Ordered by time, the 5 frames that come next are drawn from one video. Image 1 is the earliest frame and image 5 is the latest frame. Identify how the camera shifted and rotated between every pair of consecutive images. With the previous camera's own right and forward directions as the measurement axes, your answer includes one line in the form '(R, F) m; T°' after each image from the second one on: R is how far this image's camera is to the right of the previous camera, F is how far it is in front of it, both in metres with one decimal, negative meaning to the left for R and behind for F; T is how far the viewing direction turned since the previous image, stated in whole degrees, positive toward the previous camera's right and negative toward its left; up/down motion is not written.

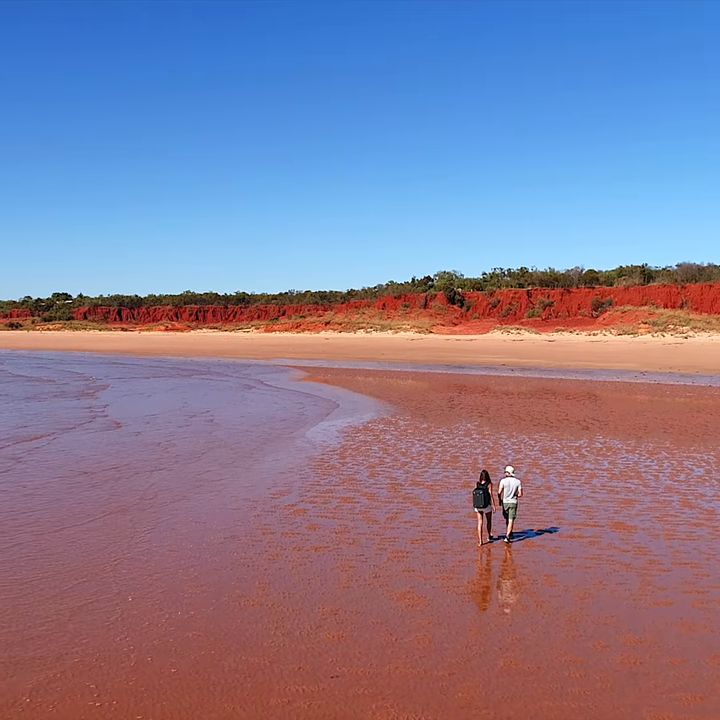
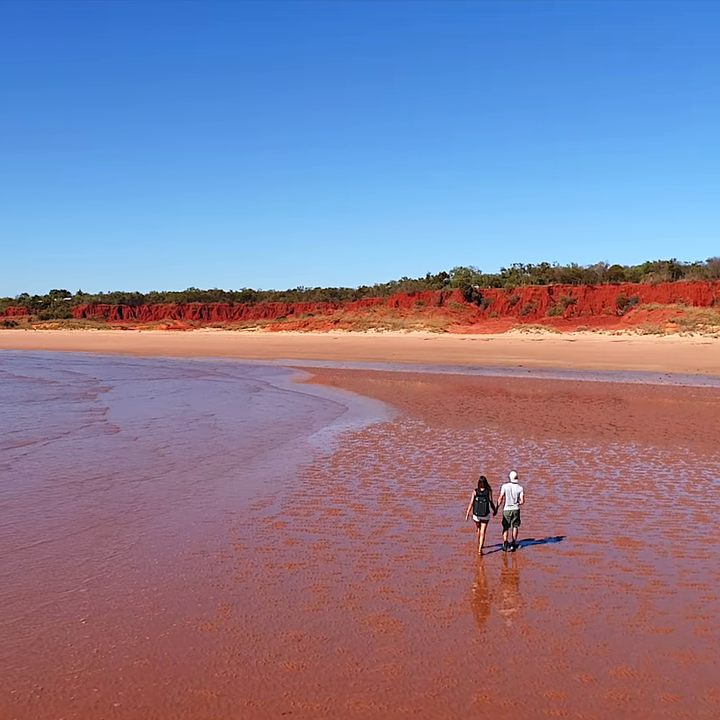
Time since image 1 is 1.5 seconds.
(+0.5, +0.4) m; -2°
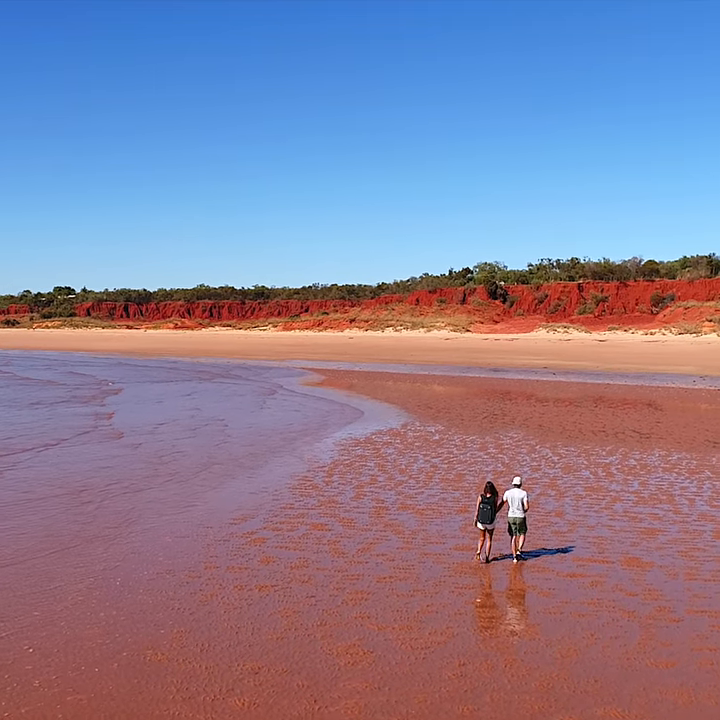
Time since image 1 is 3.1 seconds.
(+0.6, +0.4) m; -3°
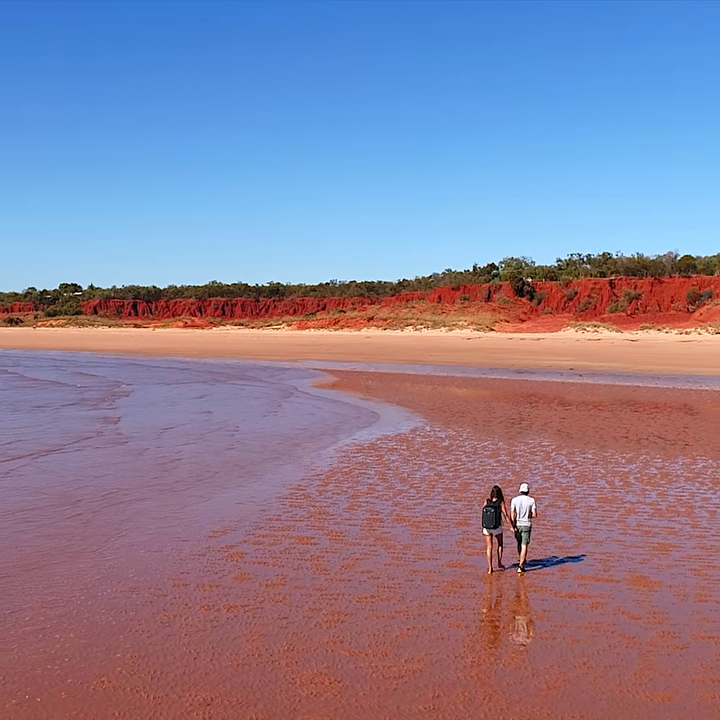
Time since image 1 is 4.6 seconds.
(+0.6, +0.4) m; -3°
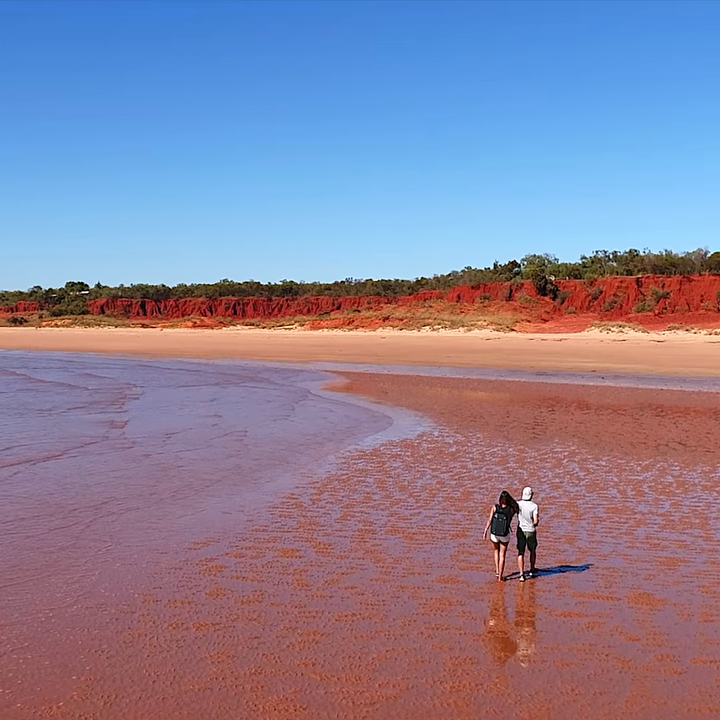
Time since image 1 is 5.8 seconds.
(+0.5, +0.3) m; -2°
